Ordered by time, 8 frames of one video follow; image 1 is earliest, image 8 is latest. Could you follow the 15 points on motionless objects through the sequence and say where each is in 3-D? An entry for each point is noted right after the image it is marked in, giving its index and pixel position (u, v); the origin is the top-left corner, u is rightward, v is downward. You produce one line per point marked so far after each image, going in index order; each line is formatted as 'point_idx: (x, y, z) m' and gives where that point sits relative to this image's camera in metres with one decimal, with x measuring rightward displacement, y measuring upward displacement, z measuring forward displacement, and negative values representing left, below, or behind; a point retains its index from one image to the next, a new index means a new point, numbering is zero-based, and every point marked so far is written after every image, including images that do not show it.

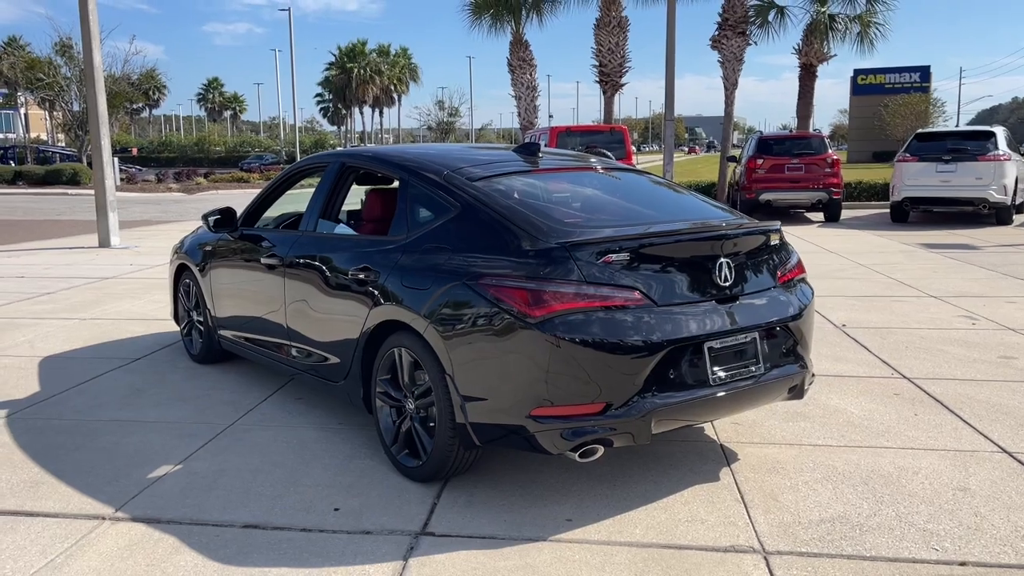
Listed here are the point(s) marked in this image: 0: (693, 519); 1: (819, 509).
0: (+0.7, -1.0, +3.6) m
1: (+1.3, -0.9, +3.7) m
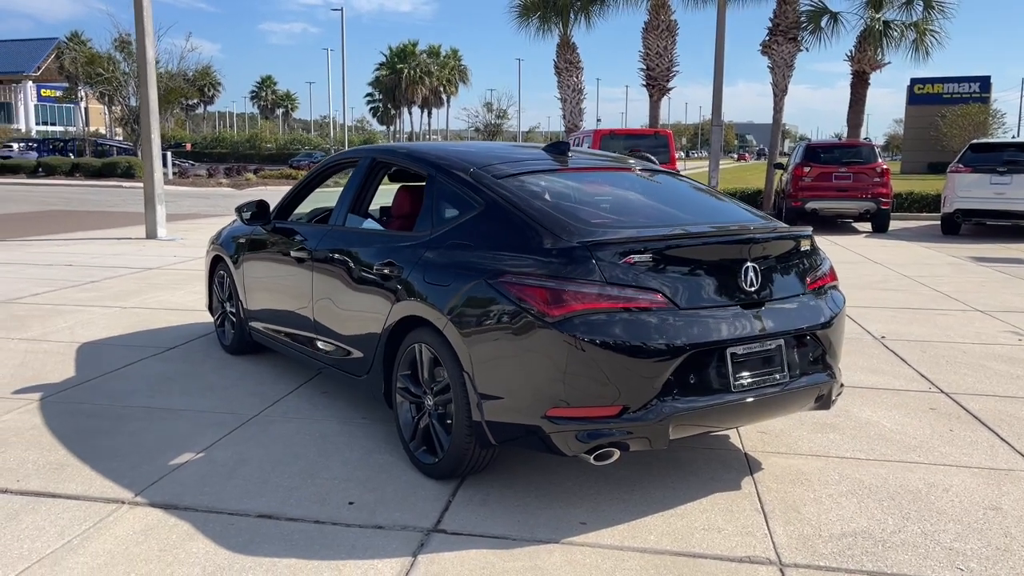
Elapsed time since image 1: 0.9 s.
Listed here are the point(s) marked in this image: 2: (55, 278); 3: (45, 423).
0: (+0.8, -1.0, +3.5) m
1: (+1.4, -1.0, +3.6) m
2: (-5.7, +0.1, +10.9) m
3: (-2.6, -0.7, +4.8) m
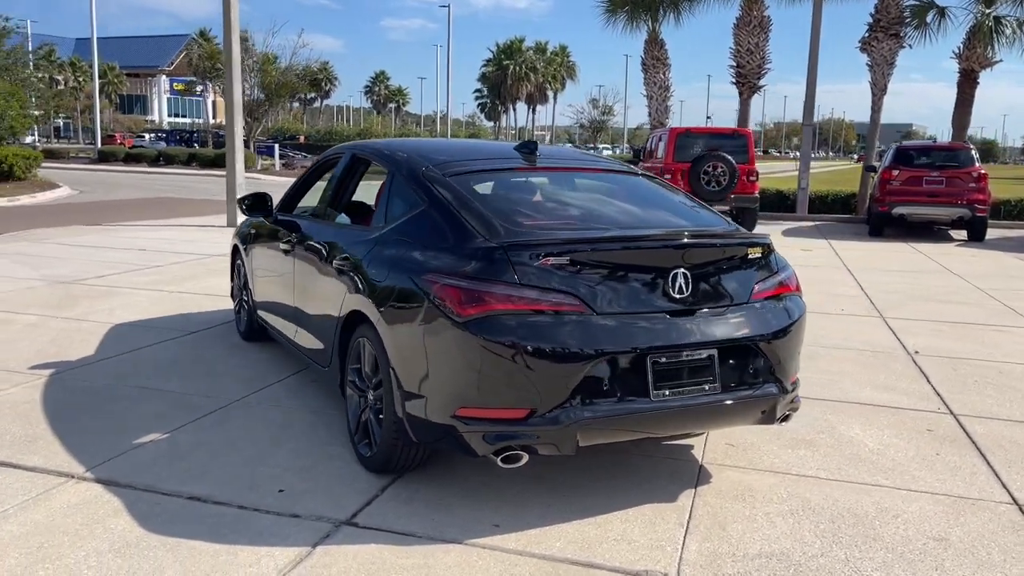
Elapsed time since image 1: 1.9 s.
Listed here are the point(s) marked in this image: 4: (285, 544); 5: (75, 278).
0: (+0.4, -1.0, +3.5) m
1: (+1.0, -1.0, +3.5) m
2: (-5.1, +0.3, +11.5) m
3: (-2.8, -0.6, +5.1) m
4: (-0.9, -1.0, +3.3) m
5: (-5.0, +0.1, +10.0) m
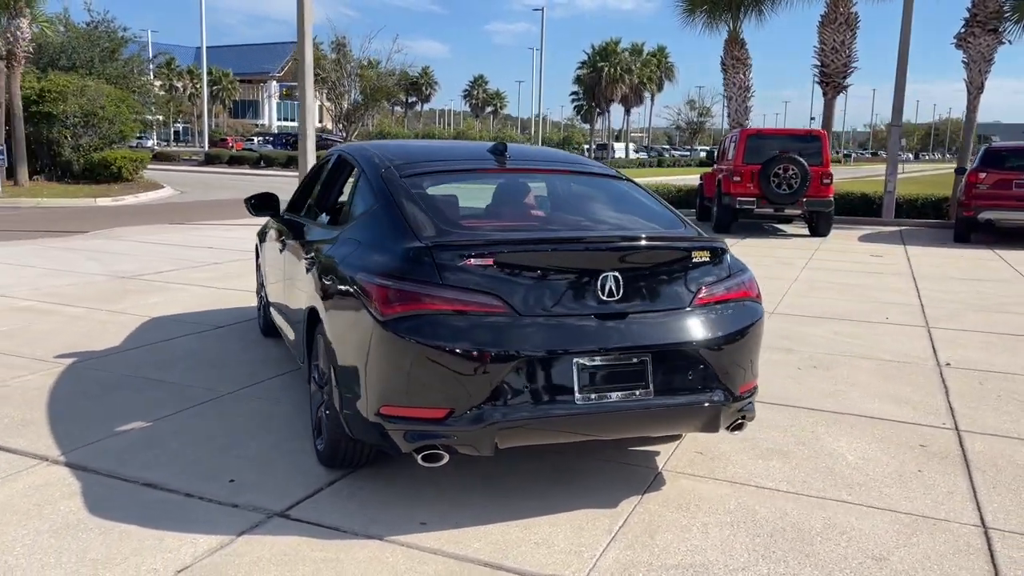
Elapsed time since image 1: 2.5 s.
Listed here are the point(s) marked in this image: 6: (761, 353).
0: (+0.1, -1.0, +3.4) m
1: (+0.7, -1.0, +3.4) m
2: (-4.5, +0.4, +12.0) m
3: (-2.9, -0.6, +5.5) m
4: (-1.2, -1.0, +3.5) m
5: (-4.6, +0.2, +10.5) m
6: (+2.0, -0.5, +7.0) m
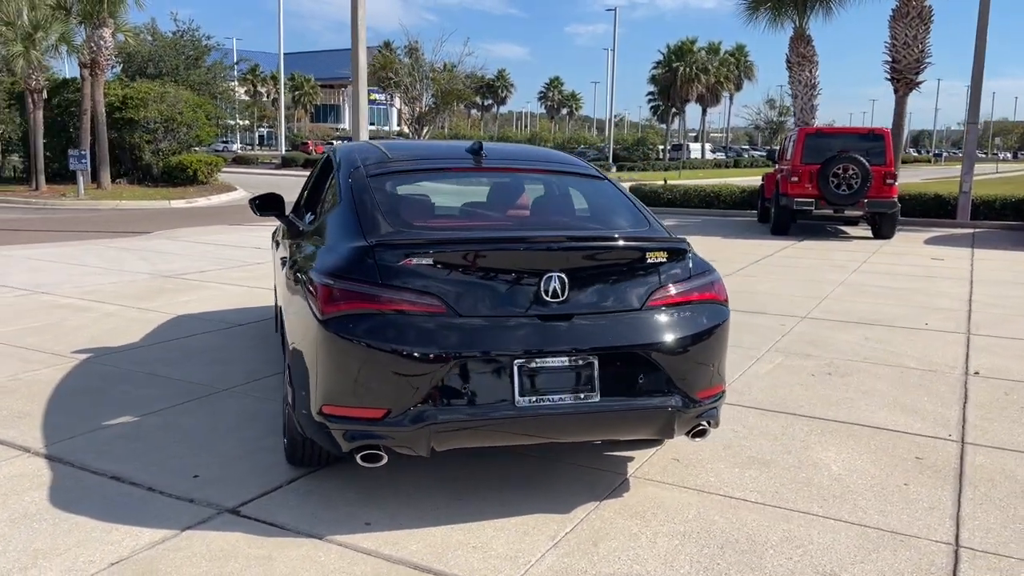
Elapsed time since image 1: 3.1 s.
0: (-0.1, -1.0, +3.4) m
1: (+0.4, -1.0, +3.3) m
2: (-4.0, +0.4, +12.3) m
3: (-2.9, -0.6, +5.7) m
4: (-1.4, -1.0, +3.5) m
5: (-4.2, +0.2, +10.8) m
6: (+2.1, -0.6, +6.8) m
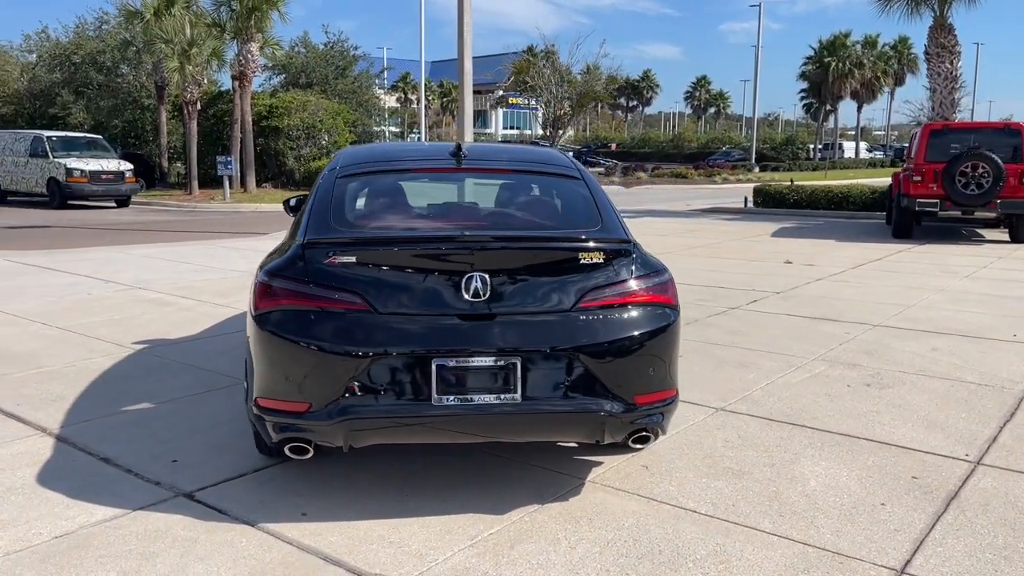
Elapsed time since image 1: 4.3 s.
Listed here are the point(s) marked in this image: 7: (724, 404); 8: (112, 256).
0: (-0.5, -1.0, +3.4) m
1: (+0.1, -1.0, +3.2) m
2: (-2.8, +0.4, +12.9) m
3: (-2.9, -0.6, +6.1) m
4: (-1.7, -0.9, +3.8) m
5: (-3.2, +0.2, +11.4) m
6: (+2.3, -0.6, +6.4) m
7: (+1.3, -0.7, +5.4) m
8: (-6.1, +0.5, +13.2) m
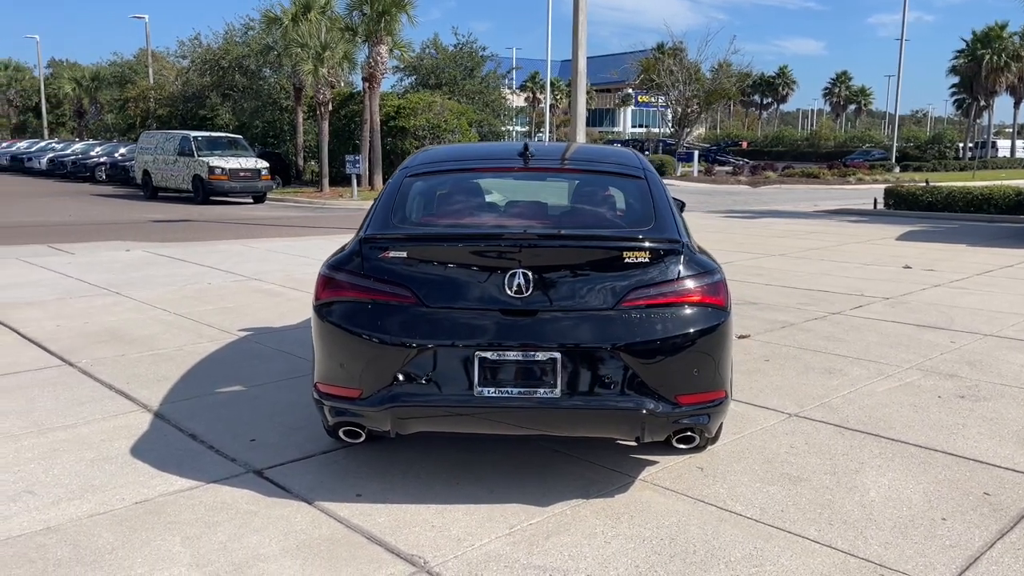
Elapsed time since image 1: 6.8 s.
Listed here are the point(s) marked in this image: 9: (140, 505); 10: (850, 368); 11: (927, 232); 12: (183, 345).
0: (-0.3, -1.0, +3.6) m
1: (+0.2, -1.0, +3.3) m
2: (-1.2, +0.5, +13.3) m
3: (-2.3, -0.5, +6.6) m
4: (-1.5, -0.9, +4.1) m
5: (-1.9, +0.3, +11.9) m
6: (+2.8, -0.6, +6.1) m
7: (+1.7, -0.7, +5.3) m
8: (-4.4, +0.6, +14.1) m
9: (-1.6, -0.9, +3.7) m
10: (+2.5, -0.6, +6.3) m
11: (+8.9, +1.2, +18.6) m
12: (-2.6, -0.4, +6.8) m
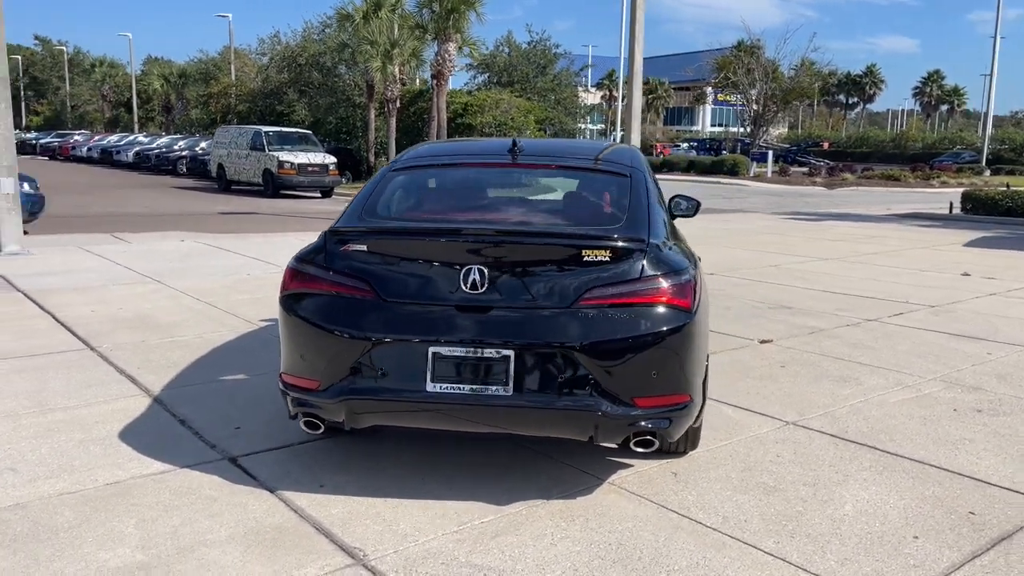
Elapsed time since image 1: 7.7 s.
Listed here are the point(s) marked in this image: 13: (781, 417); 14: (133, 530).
0: (-0.5, -1.0, +3.6) m
1: (0.0, -1.0, +3.2) m
2: (-0.5, +0.6, +13.3) m
3: (-2.2, -0.4, +6.7) m
4: (-1.7, -0.8, +4.2) m
5: (-1.3, +0.4, +12.0) m
6: (+2.9, -0.7, +5.8) m
7: (+1.7, -0.8, +5.1) m
8: (-3.7, +0.8, +14.4) m
9: (-1.8, -0.9, +3.9) m
10: (+2.5, -0.6, +6.1) m
11: (+10.0, +1.0, +17.8) m
12: (-2.5, -0.4, +7.0) m
13: (+1.6, -0.8, +5.1) m
14: (-1.5, -1.0, +3.4) m
